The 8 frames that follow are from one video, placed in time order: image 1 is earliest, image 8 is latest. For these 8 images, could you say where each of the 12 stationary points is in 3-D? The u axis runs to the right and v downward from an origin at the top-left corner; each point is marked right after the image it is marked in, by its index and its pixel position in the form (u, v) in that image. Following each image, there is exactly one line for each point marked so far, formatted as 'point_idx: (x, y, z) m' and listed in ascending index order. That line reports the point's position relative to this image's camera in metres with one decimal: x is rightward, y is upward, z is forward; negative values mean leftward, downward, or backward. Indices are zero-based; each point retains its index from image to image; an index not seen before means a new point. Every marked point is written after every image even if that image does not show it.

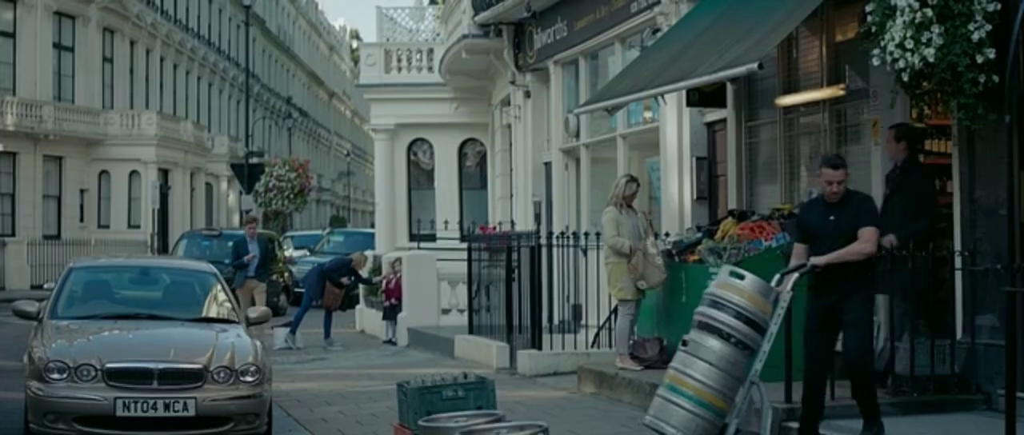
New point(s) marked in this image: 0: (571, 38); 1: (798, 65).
0: (+0.7, +2.1, +17.4) m
1: (+2.4, +1.3, +12.3) m
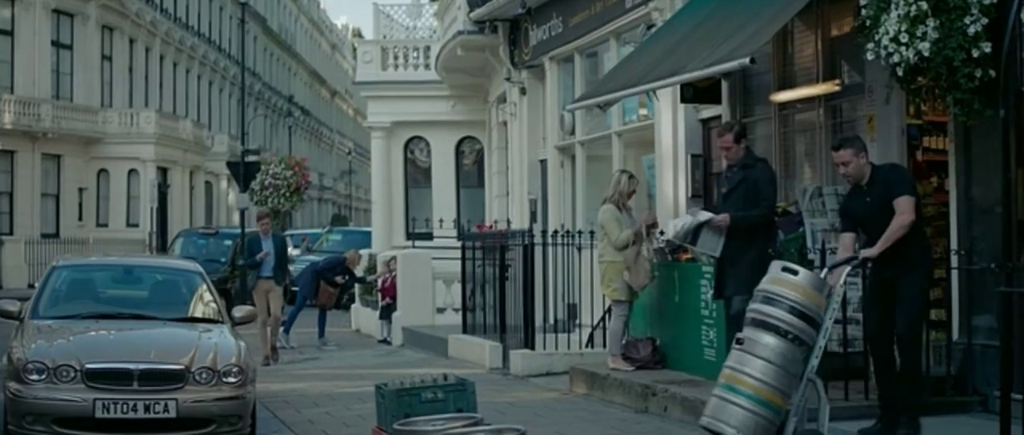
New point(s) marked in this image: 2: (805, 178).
0: (+0.6, +2.2, +17.2) m
1: (+2.3, +1.3, +12.1) m
2: (+2.4, +0.3, +12.0) m
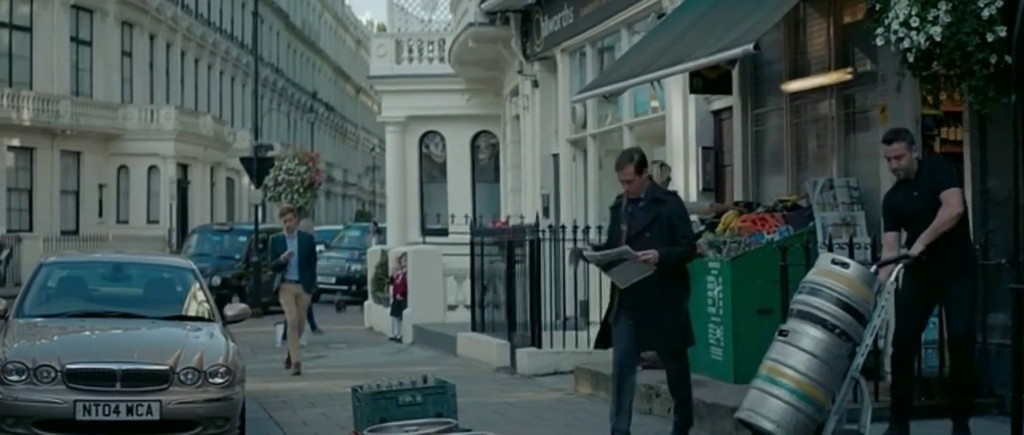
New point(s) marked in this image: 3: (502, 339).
0: (+0.8, +2.2, +16.8) m
1: (+2.3, +1.4, +11.7) m
2: (+2.4, +0.4, +11.5) m
3: (-0.1, -1.2, +15.1) m
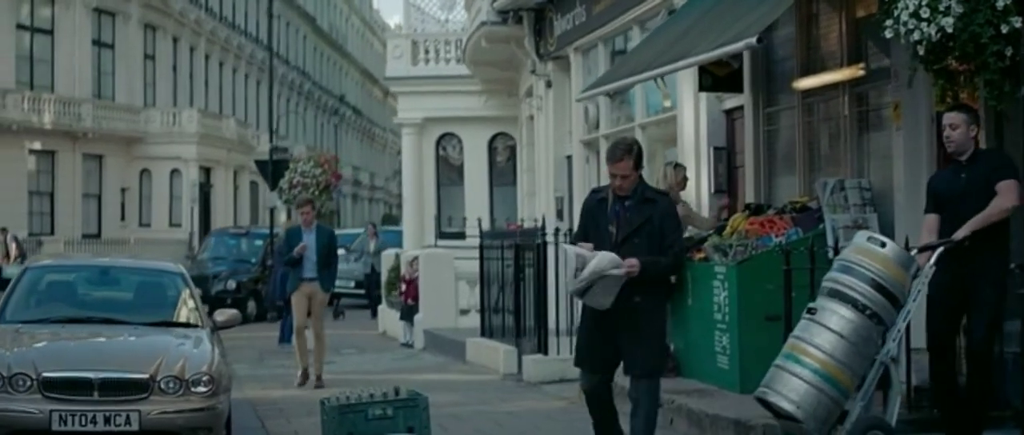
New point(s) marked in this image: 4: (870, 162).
0: (+0.9, +2.2, +16.4) m
1: (+2.3, +1.3, +11.2) m
2: (+2.4, +0.4, +11.1) m
3: (0.0, -1.3, +14.7) m
4: (+2.5, +0.4, +10.3) m
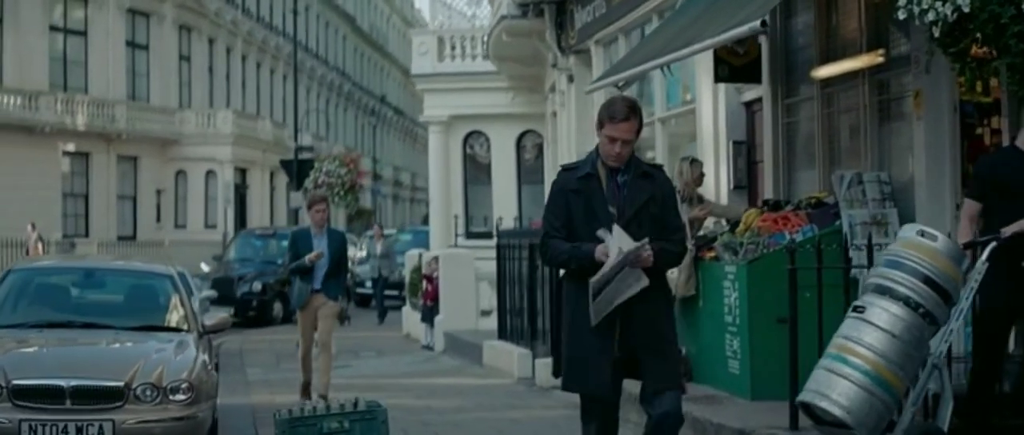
0: (+1.1, +2.2, +15.9) m
1: (+2.4, +1.4, +10.7) m
2: (+2.4, +0.4, +10.5) m
3: (+0.1, -1.3, +14.2) m
4: (+2.5, +0.4, +9.7) m
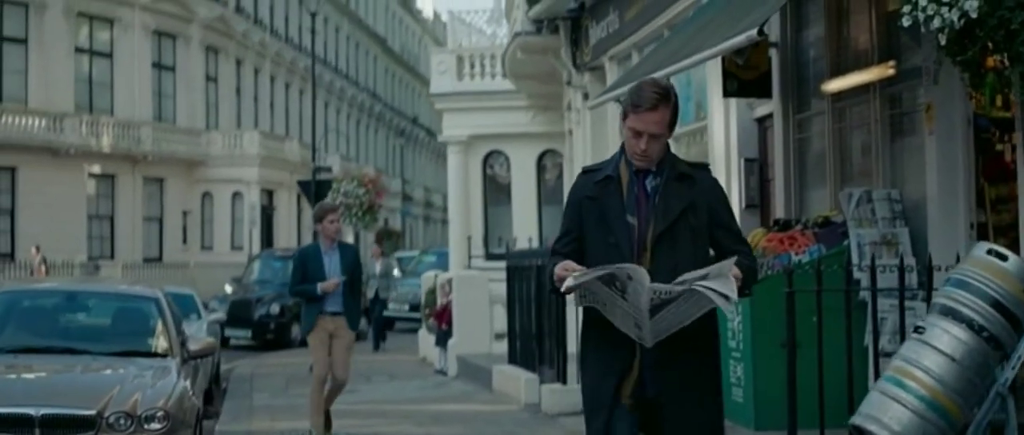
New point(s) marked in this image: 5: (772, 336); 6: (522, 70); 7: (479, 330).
0: (+1.2, +2.0, +15.5) m
1: (+2.3, +1.2, +10.2) m
2: (+2.4, +0.3, +10.0) m
3: (+0.2, -1.5, +13.8) m
4: (+2.5, +0.3, +9.3) m
5: (+1.5, -0.7, +8.6) m
6: (+0.1, +2.0, +19.8) m
7: (-0.4, -1.4, +17.9) m
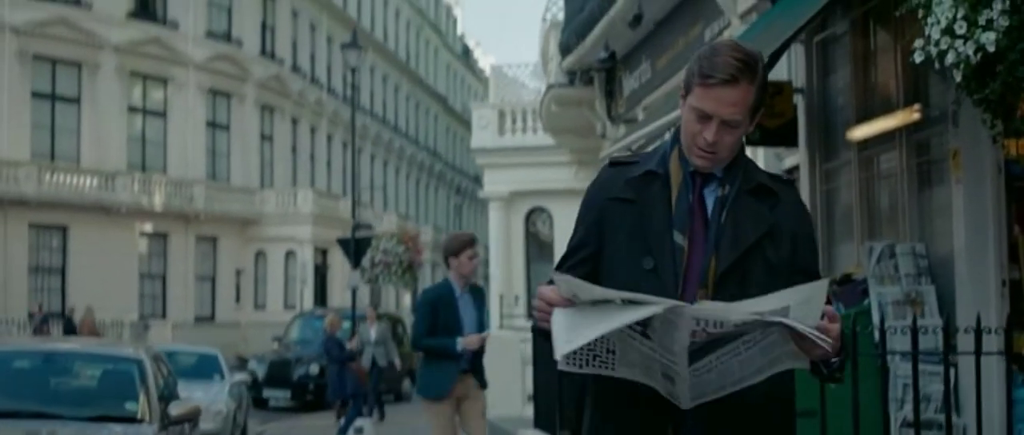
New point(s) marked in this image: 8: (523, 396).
0: (+1.4, +1.4, +14.9) m
1: (+2.4, +0.9, +9.5) m
2: (+2.4, -0.1, +9.3) m
3: (+0.4, -2.0, +13.1) m
4: (+2.4, 0.0, +8.5) m
5: (+1.5, -1.0, +7.8) m
6: (+0.6, +1.3, +19.2) m
7: (0.0, -2.1, +17.2) m
8: (+0.1, -2.1, +17.3) m
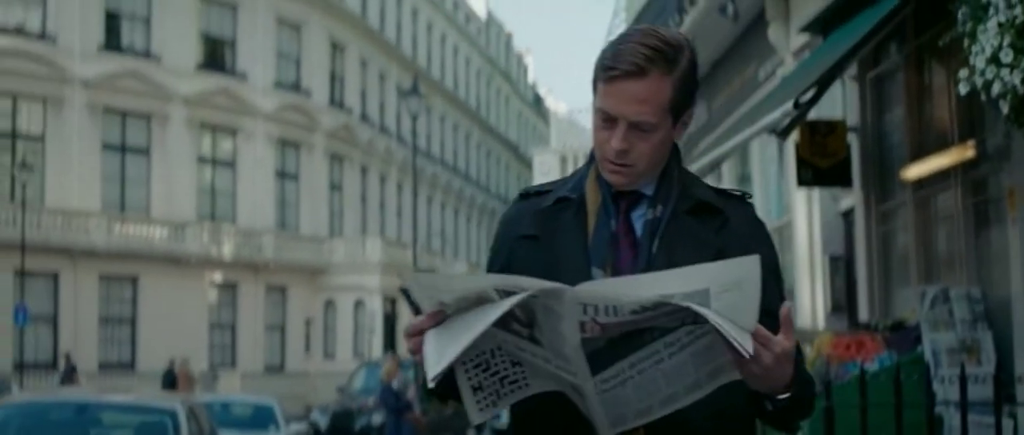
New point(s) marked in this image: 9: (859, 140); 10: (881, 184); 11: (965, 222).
0: (+2.0, +1.0, +14.5) m
1: (+2.6, +0.6, +9.1) m
2: (+2.6, -0.4, +8.9) m
3: (+0.8, -2.4, +12.7) m
4: (+2.6, -0.3, +8.1) m
5: (+1.6, -1.2, +7.4) m
6: (+1.4, +0.7, +18.9) m
7: (+0.7, -2.6, +16.8) m
8: (+0.8, -2.6, +16.9) m
9: (+2.4, +0.5, +10.2) m
10: (+2.5, +0.2, +10.0) m
11: (+2.6, 0.0, +8.4) m
